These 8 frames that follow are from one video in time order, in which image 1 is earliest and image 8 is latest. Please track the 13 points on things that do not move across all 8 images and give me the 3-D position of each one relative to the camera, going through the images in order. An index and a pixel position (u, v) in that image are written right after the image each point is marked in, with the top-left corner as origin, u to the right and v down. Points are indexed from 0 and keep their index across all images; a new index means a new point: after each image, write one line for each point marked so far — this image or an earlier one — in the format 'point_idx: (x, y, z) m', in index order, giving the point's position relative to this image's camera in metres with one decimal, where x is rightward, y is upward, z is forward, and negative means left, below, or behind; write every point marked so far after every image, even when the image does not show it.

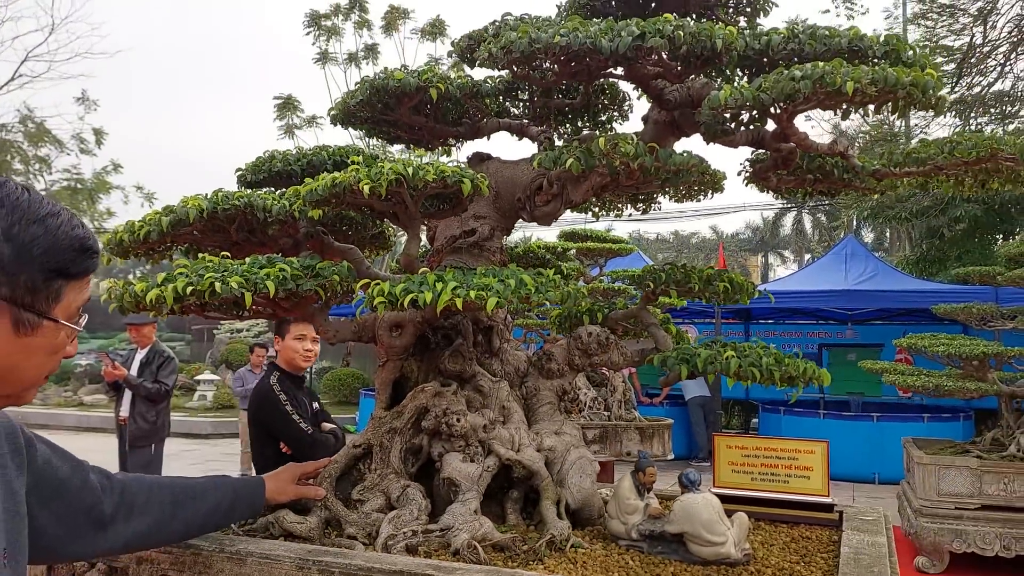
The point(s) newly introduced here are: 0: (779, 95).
0: (+0.8, +0.6, +2.5) m
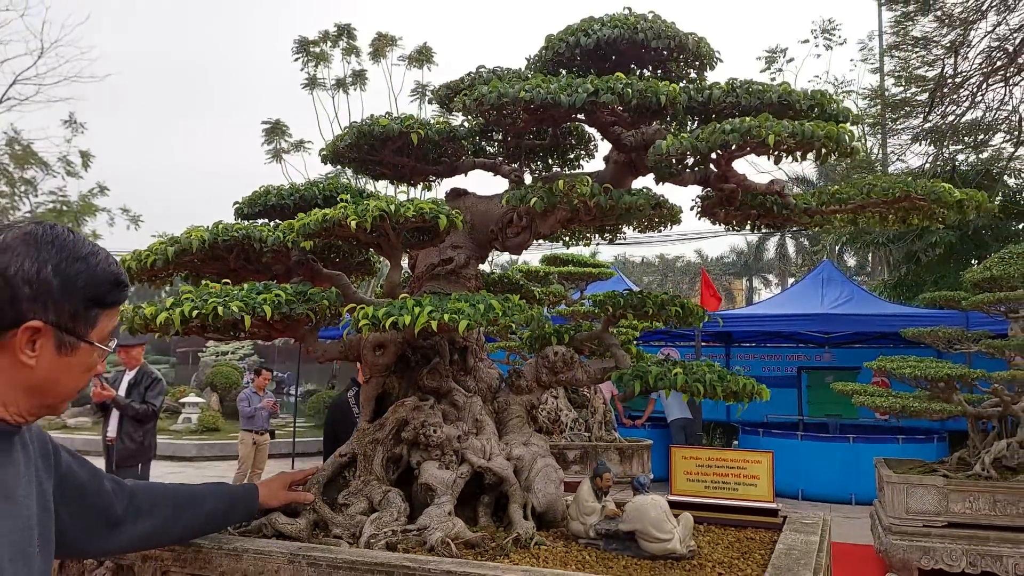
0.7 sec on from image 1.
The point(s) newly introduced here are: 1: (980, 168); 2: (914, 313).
0: (+0.7, +0.5, +2.9) m
1: (+7.1, +1.9, +11.3) m
2: (+5.5, -0.3, +10.7) m
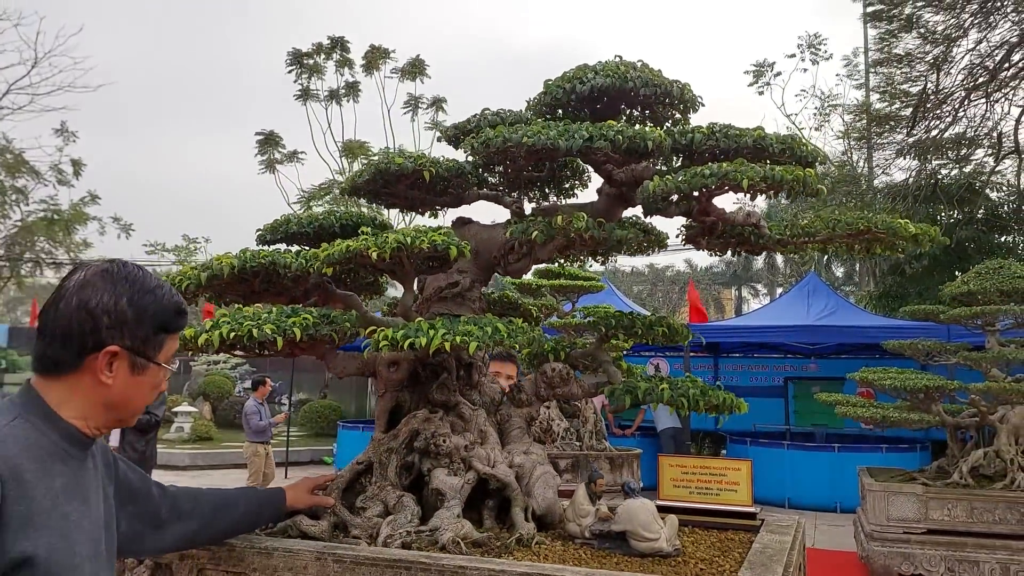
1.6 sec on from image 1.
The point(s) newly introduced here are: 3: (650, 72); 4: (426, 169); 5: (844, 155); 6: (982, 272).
0: (+0.7, +0.4, +3.2) m
1: (+7.0, +1.7, +11.8) m
2: (+5.4, -0.5, +11.1) m
3: (+0.6, +1.0, +3.6) m
4: (-0.4, +0.5, +3.7) m
5: (+8.2, +3.3, +19.1) m
6: (+5.0, +0.2, +8.5) m
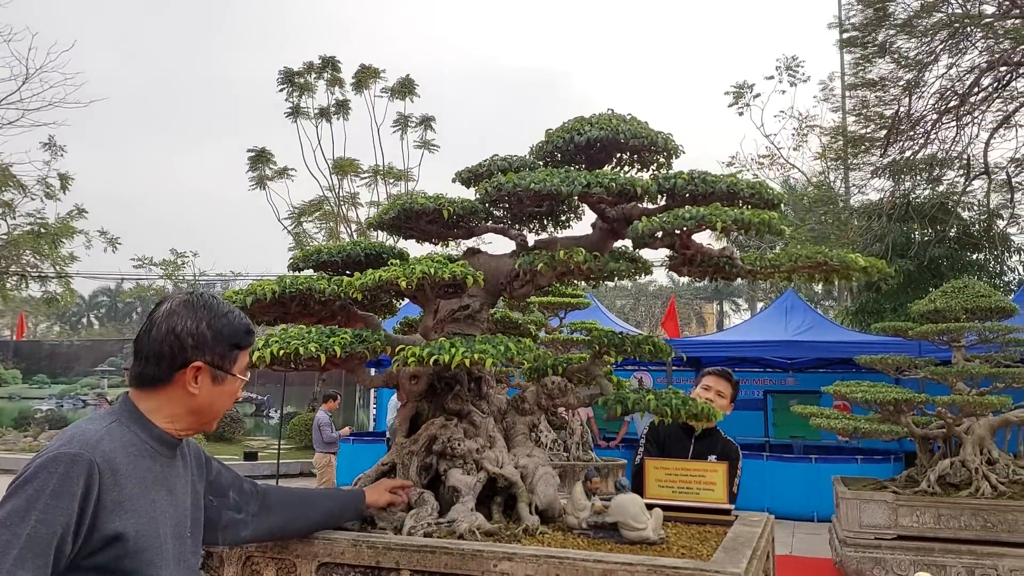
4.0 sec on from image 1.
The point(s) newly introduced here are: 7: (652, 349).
0: (+0.8, +0.3, +3.8) m
1: (+6.9, +1.4, +12.5) m
2: (+5.3, -0.8, +11.7) m
3: (+0.7, +0.9, +4.2) m
4: (-0.4, +0.4, +4.2) m
5: (+7.9, +2.8, +19.9) m
6: (+4.9, 0.0, +9.1) m
7: (+0.8, -0.4, +4.5) m
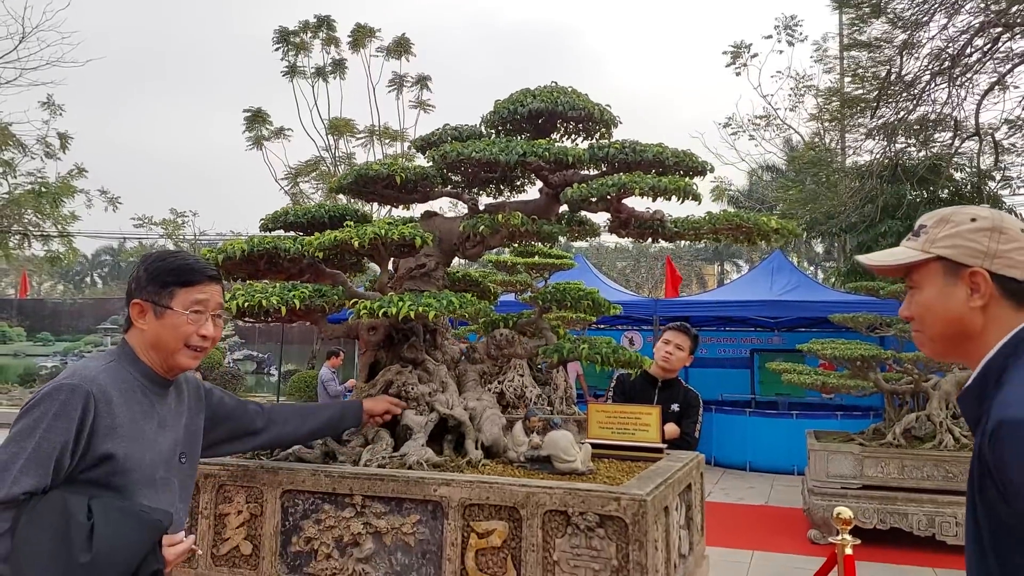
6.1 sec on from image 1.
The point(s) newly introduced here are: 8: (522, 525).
0: (+0.5, +0.5, +4.2) m
1: (+6.6, +2.0, +12.8) m
2: (+5.0, -0.2, +12.1) m
3: (+0.4, +1.1, +4.6) m
4: (-0.7, +0.6, +4.6) m
5: (+7.6, +3.8, +20.1) m
6: (+4.7, +0.4, +9.5) m
7: (+0.5, -0.1, +5.0) m
8: (0.0, -1.1, +3.6) m
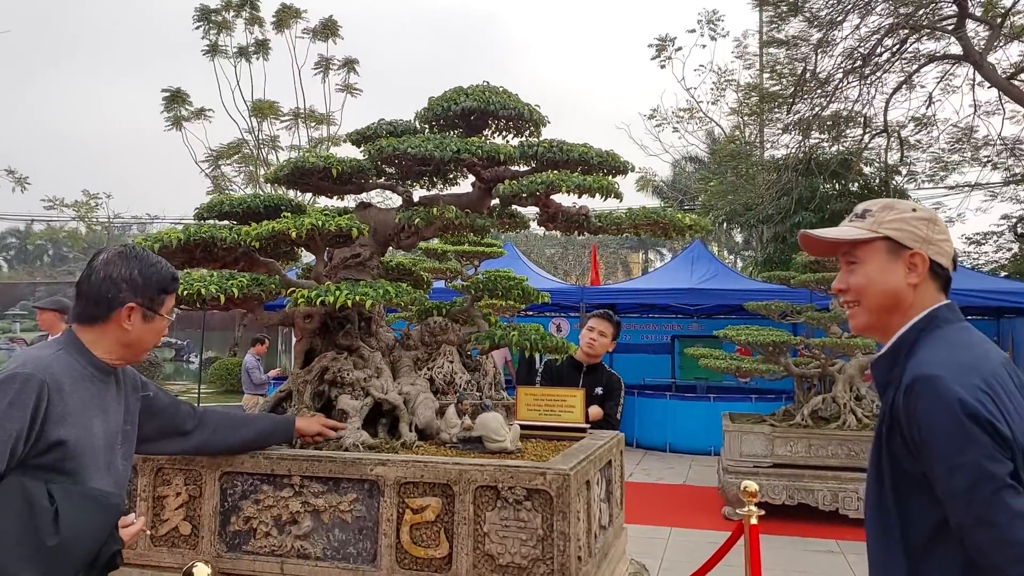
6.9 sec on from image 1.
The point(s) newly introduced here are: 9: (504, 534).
0: (+0.1, +0.6, +4.4) m
1: (+5.5, +2.2, +13.5) m
2: (+3.9, 0.0, +12.8) m
3: (0.0, +1.2, +4.8) m
4: (-1.1, +0.7, +4.7) m
5: (+5.8, +4.1, +20.8) m
6: (+3.8, +0.6, +10.1) m
7: (+0.1, 0.0, +5.2) m
8: (-0.3, -1.0, +3.8) m
9: (0.0, -1.2, +3.7) m
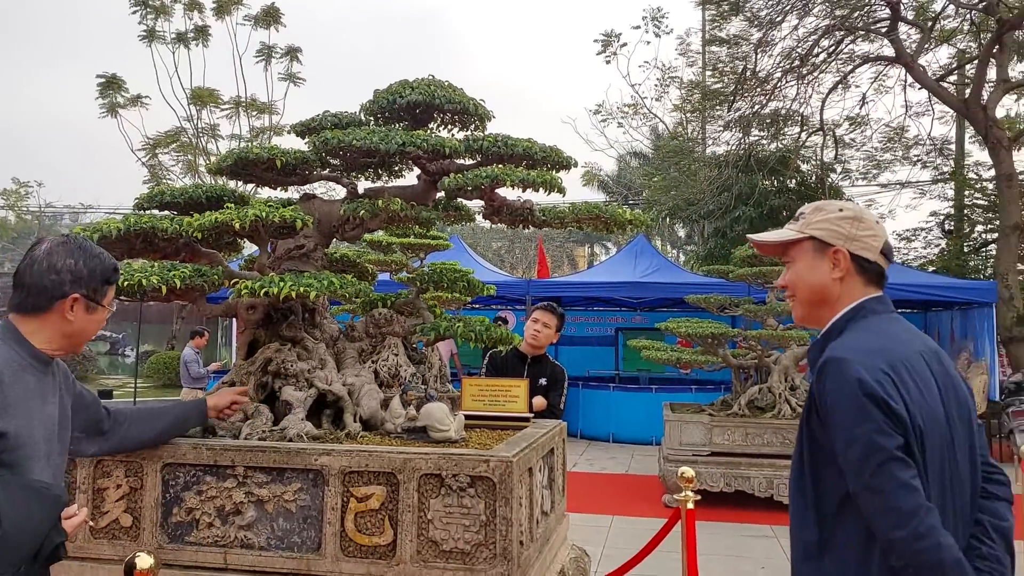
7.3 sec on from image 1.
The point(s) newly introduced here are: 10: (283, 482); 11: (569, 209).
0: (-0.2, +0.6, +4.5) m
1: (+4.5, +2.3, +13.9) m
2: (+3.0, +0.1, +13.1) m
3: (-0.3, +1.2, +4.9) m
4: (-1.4, +0.8, +4.7) m
5: (+4.4, +4.3, +21.2) m
6: (+3.1, +0.6, +10.4) m
7: (-0.3, 0.0, +5.3) m
8: (-0.5, -1.0, +3.9) m
9: (-0.3, -1.1, +3.8) m
10: (-1.2, -1.0, +4.0) m
11: (+0.3, +0.5, +4.9) m
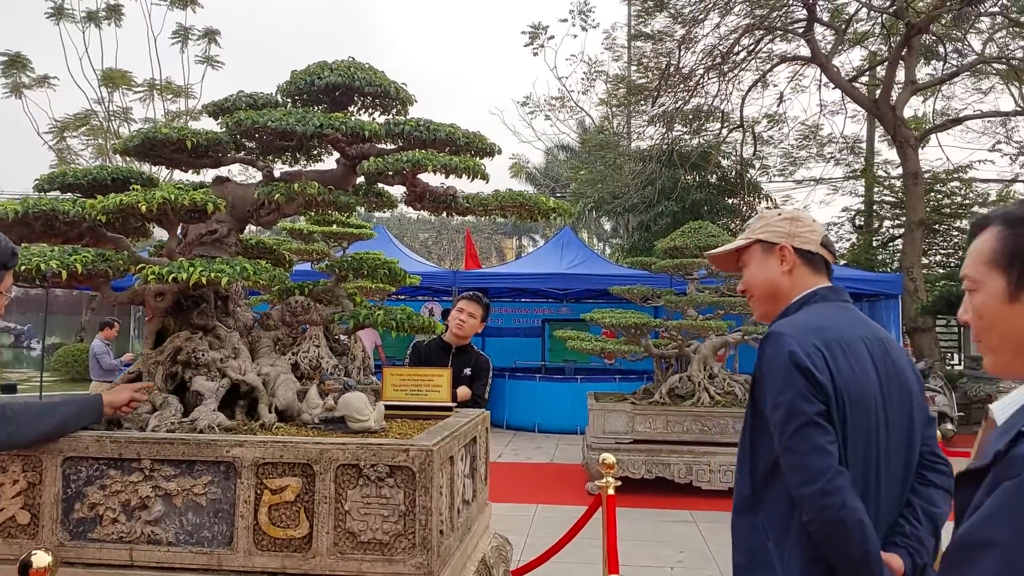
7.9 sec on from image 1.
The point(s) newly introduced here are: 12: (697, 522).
0: (-0.6, +0.7, +4.4) m
1: (+3.2, +2.5, +14.2) m
2: (+1.8, +0.2, +13.3) m
3: (-0.8, +1.3, +4.8) m
4: (-1.8, +0.8, +4.5) m
5: (+2.4, +4.5, +21.5) m
6: (+2.1, +0.8, +10.6) m
7: (-0.8, +0.1, +5.2) m
8: (-0.9, -0.9, +3.8) m
9: (-0.7, -1.0, +3.7) m
10: (-1.5, -0.9, +3.9) m
11: (-0.1, +0.6, +4.9) m
12: (+1.7, -2.2, +7.5) m
